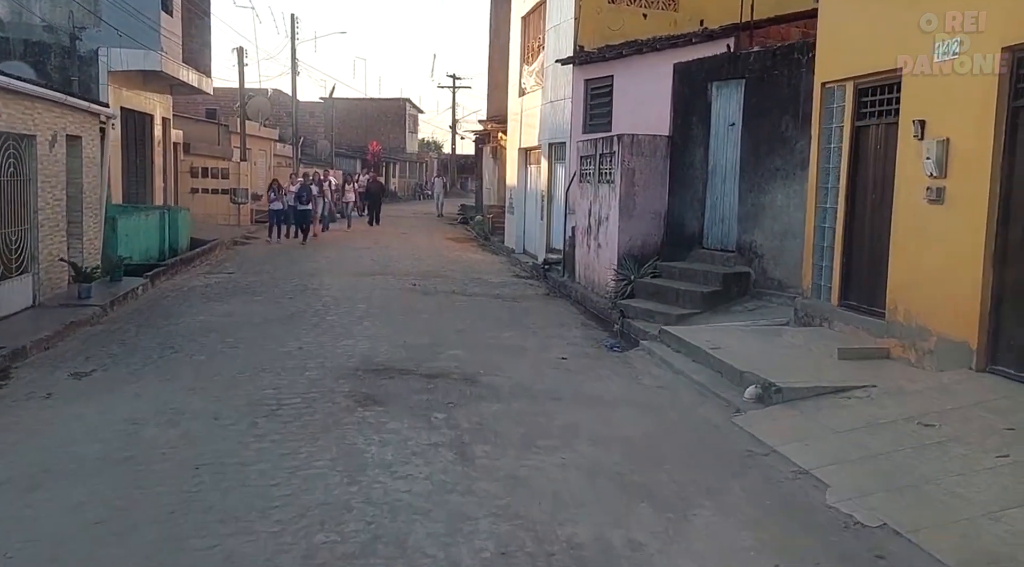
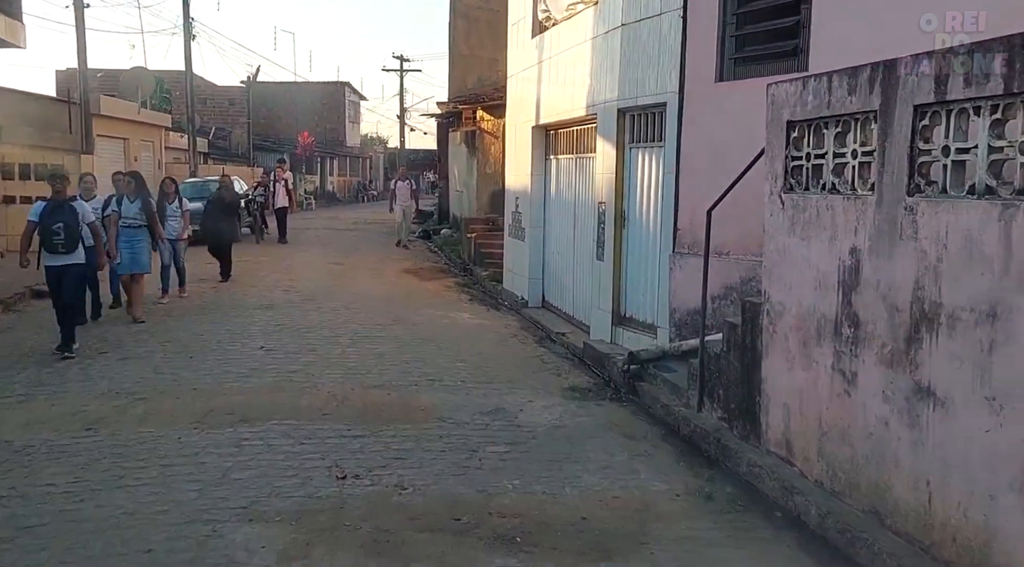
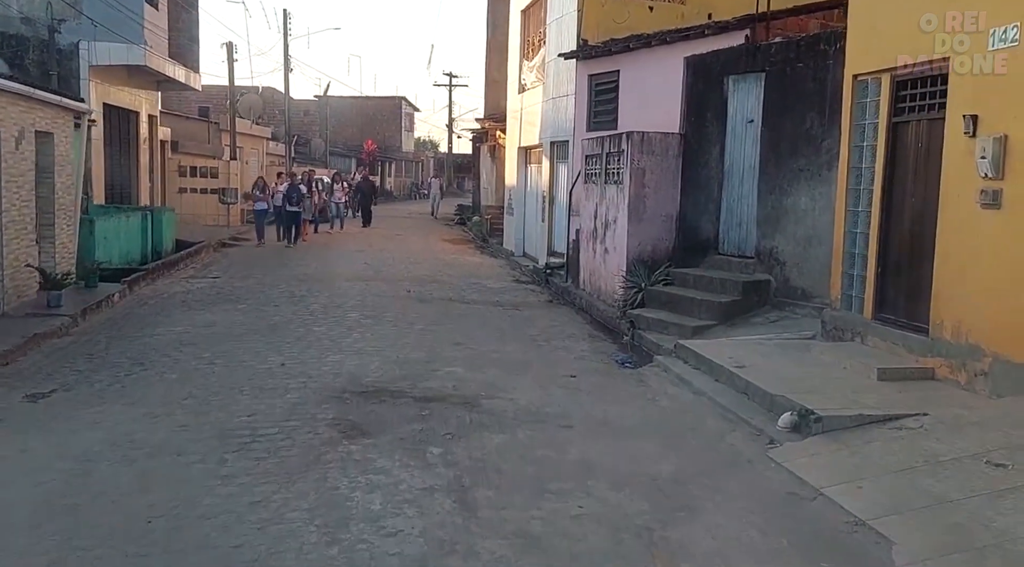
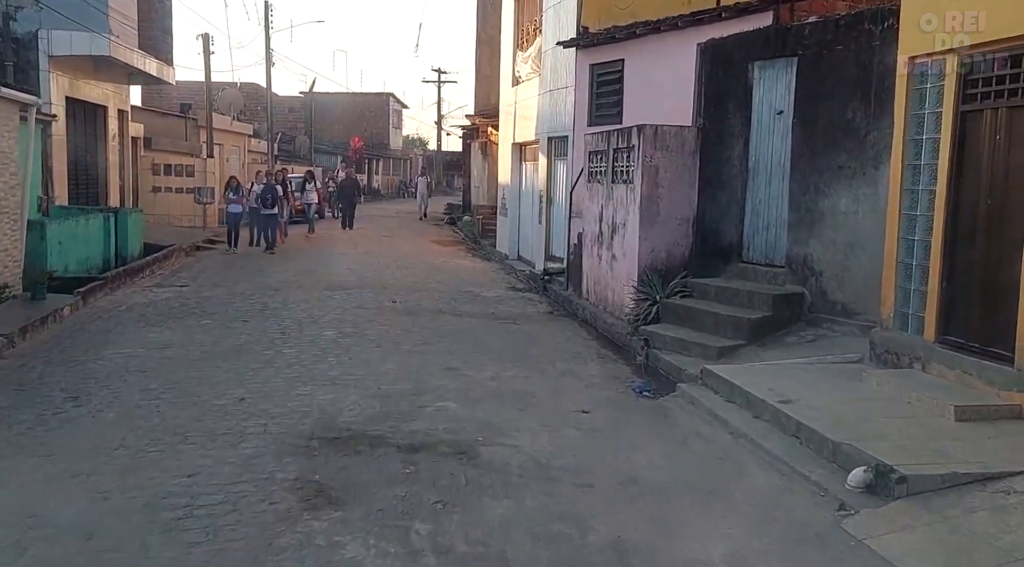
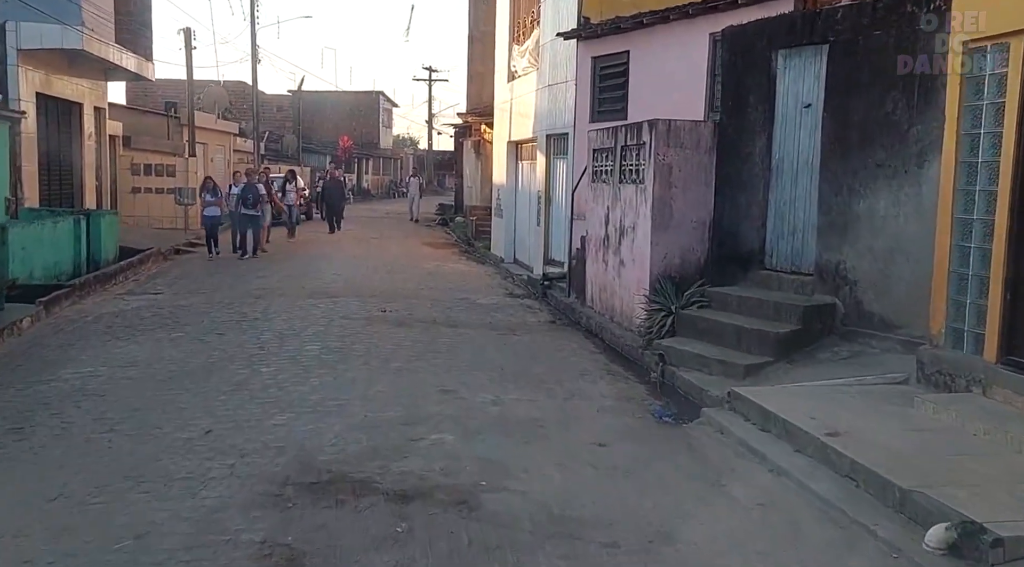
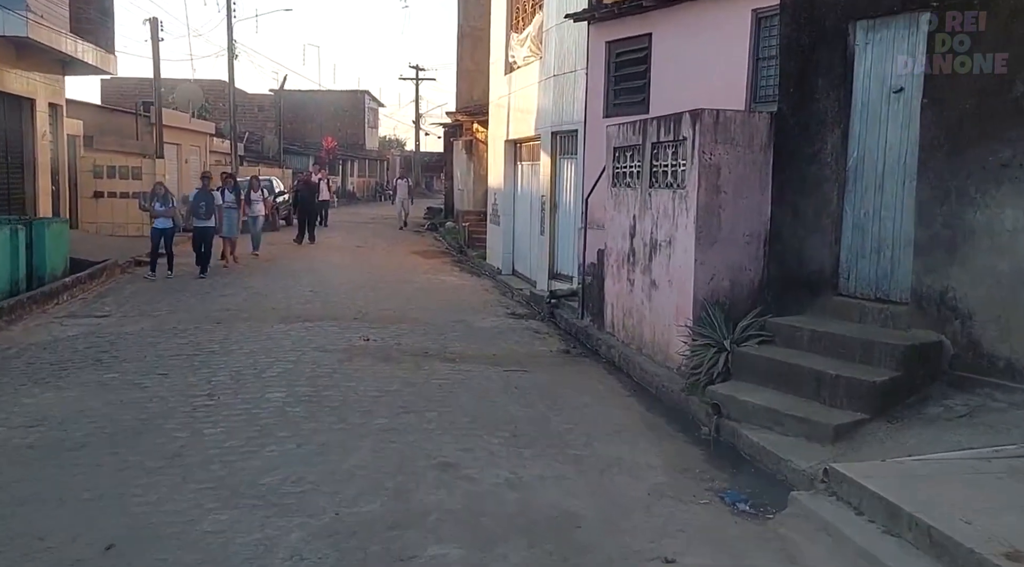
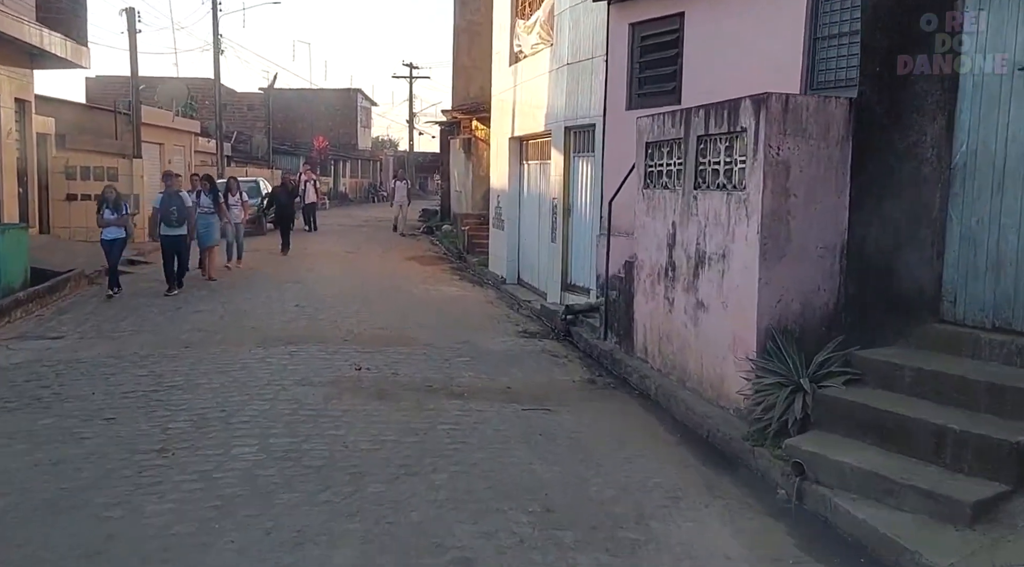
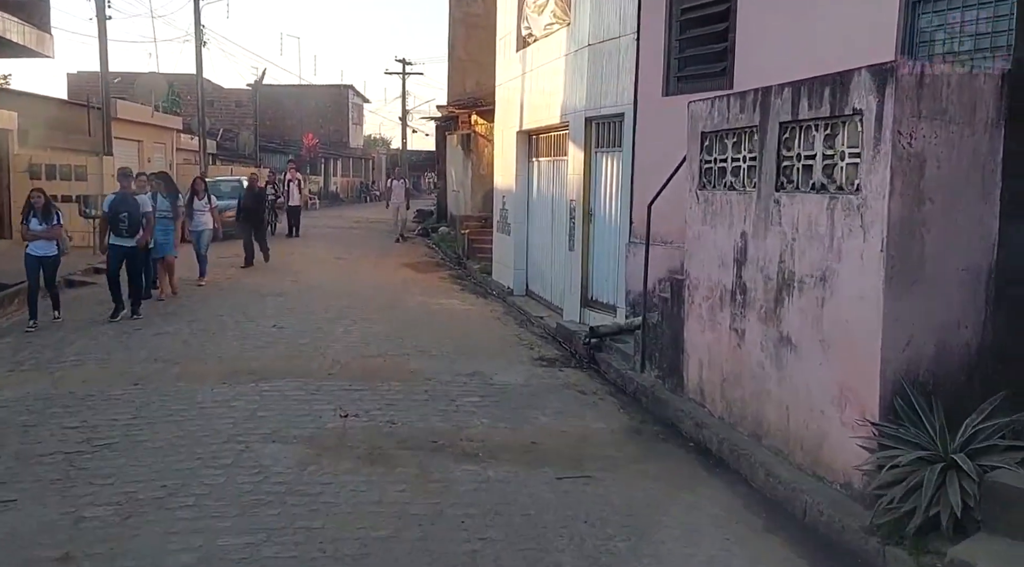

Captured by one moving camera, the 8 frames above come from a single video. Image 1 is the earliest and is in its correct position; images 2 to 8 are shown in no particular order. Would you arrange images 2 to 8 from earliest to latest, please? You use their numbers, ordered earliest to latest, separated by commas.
3, 4, 5, 6, 7, 8, 2
